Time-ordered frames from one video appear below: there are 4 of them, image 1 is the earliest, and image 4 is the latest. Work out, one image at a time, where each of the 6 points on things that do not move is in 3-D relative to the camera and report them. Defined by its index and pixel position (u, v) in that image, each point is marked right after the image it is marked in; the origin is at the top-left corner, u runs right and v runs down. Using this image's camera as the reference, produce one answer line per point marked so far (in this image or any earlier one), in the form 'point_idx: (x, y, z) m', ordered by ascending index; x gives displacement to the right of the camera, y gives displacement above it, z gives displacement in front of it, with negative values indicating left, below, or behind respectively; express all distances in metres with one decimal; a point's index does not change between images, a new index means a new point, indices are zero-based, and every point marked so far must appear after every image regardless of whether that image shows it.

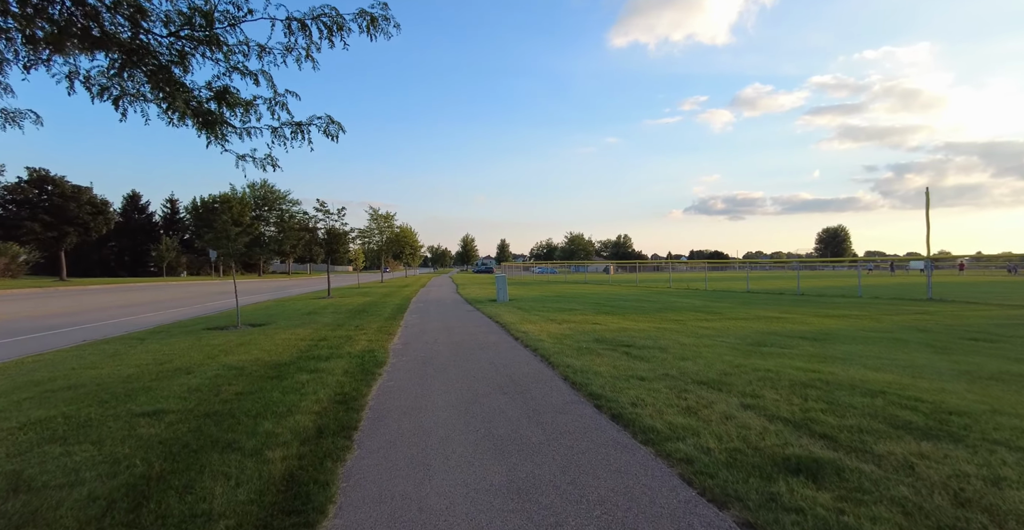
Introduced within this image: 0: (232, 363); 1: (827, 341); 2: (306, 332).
0: (-4.4, -1.5, +7.9) m
1: (+5.6, -1.3, +9.1) m
2: (-4.7, -1.6, +11.6) m
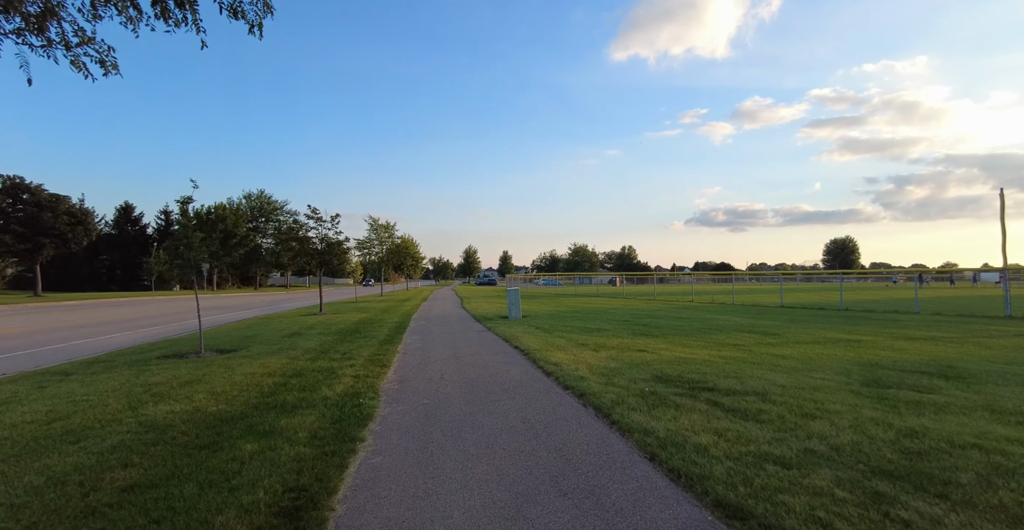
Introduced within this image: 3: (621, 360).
0: (-3.9, -1.7, +5.6) m
1: (+6.0, -1.5, +6.7) m
2: (-4.3, -1.8, +9.3) m
3: (+1.8, -1.6, +8.5) m
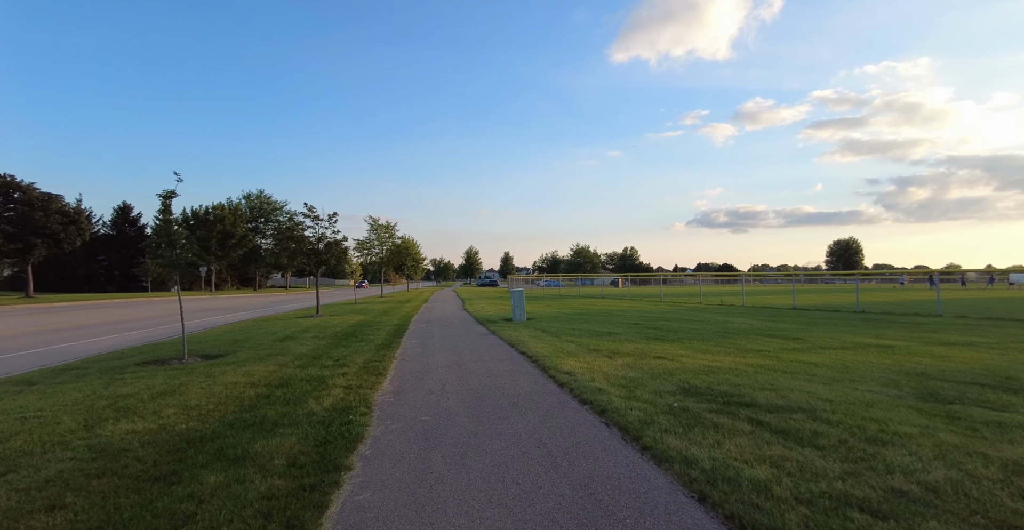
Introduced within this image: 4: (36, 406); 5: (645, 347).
0: (-3.8, -1.6, +4.9) m
1: (+6.2, -1.5, +6.0) m
2: (-4.1, -1.8, +8.5) m
3: (+1.9, -1.6, +7.7) m
4: (-5.7, -1.7, +6.1) m
5: (+2.7, -1.6, +10.3) m
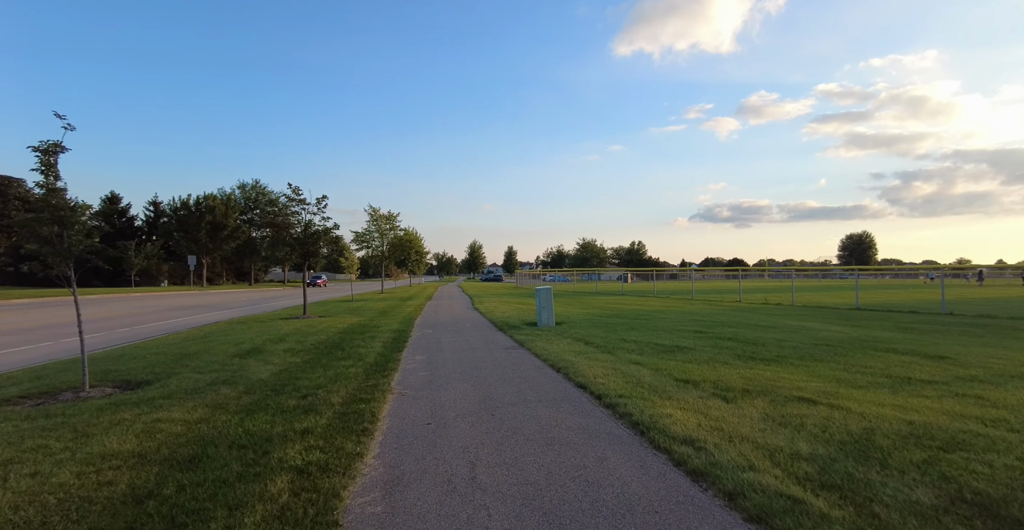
0: (-3.2, -1.6, +1.7) m
1: (+6.8, -1.4, +2.7) m
2: (-3.5, -1.7, +5.3) m
3: (+2.6, -1.5, +4.4) m
4: (-5.0, -1.6, +2.8) m
5: (+3.4, -1.5, +7.0) m
